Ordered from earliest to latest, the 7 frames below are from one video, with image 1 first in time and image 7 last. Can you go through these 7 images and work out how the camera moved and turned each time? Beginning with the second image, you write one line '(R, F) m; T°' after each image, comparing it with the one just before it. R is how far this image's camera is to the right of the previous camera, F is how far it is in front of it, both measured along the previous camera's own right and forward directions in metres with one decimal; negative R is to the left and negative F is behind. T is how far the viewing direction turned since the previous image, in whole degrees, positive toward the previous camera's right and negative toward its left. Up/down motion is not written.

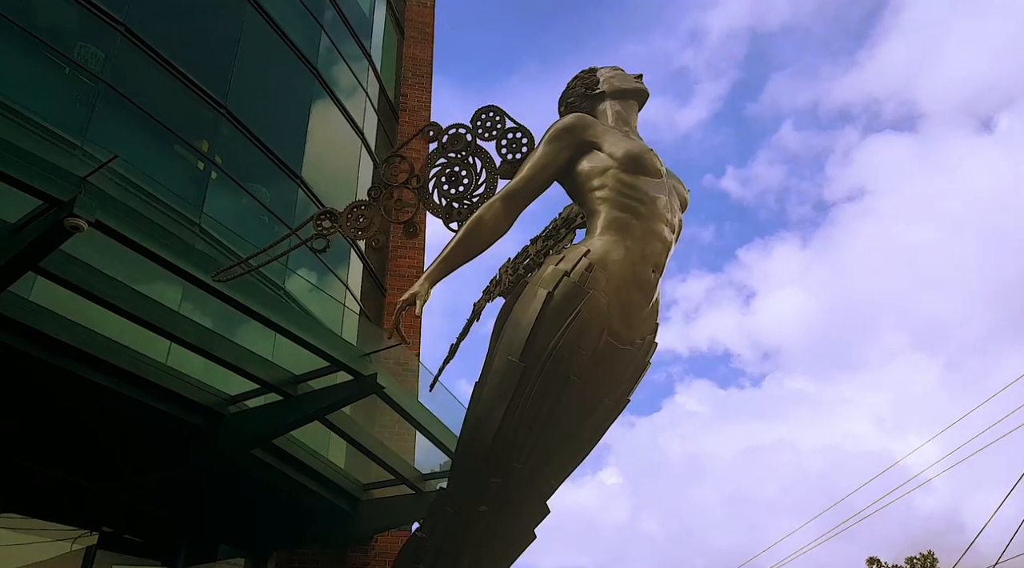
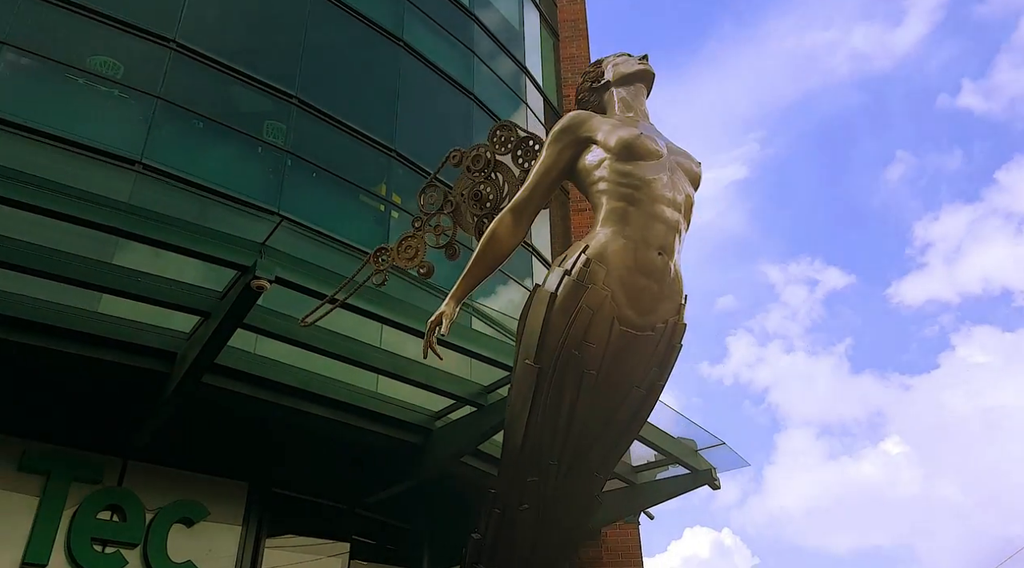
(+0.6, 0.0) m; -16°
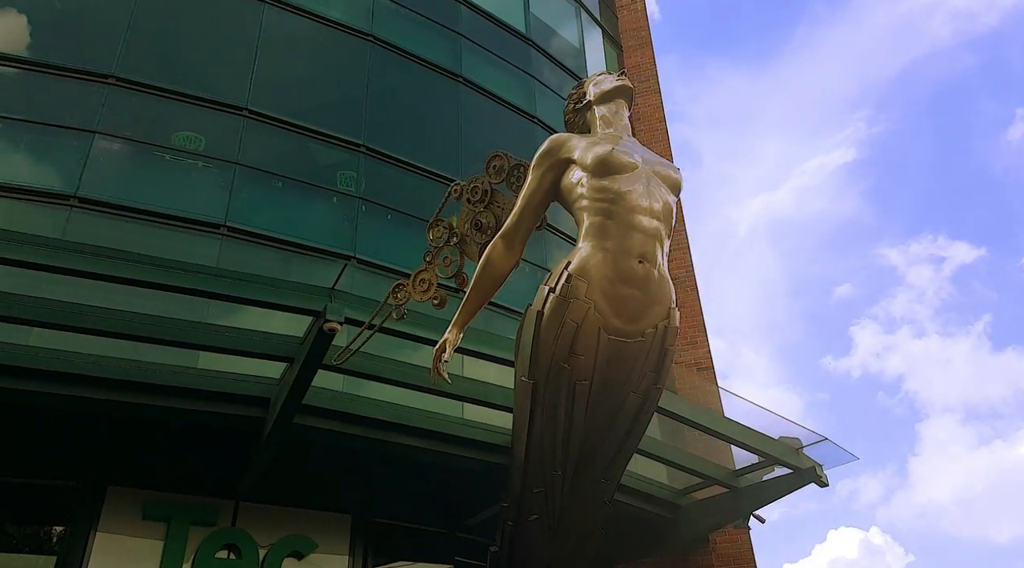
(+0.3, -0.1) m; -7°
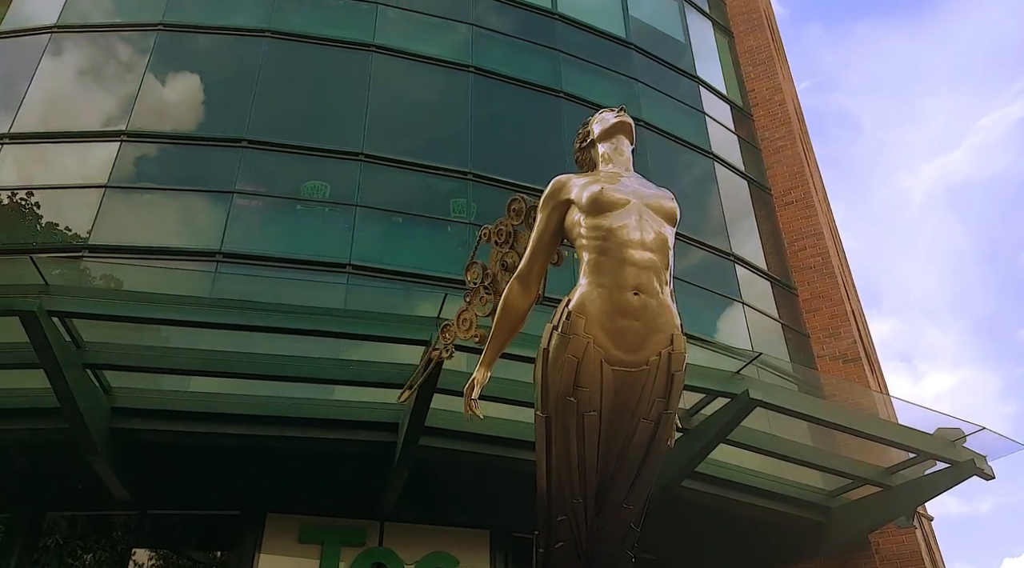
(+0.4, -0.1) m; -11°
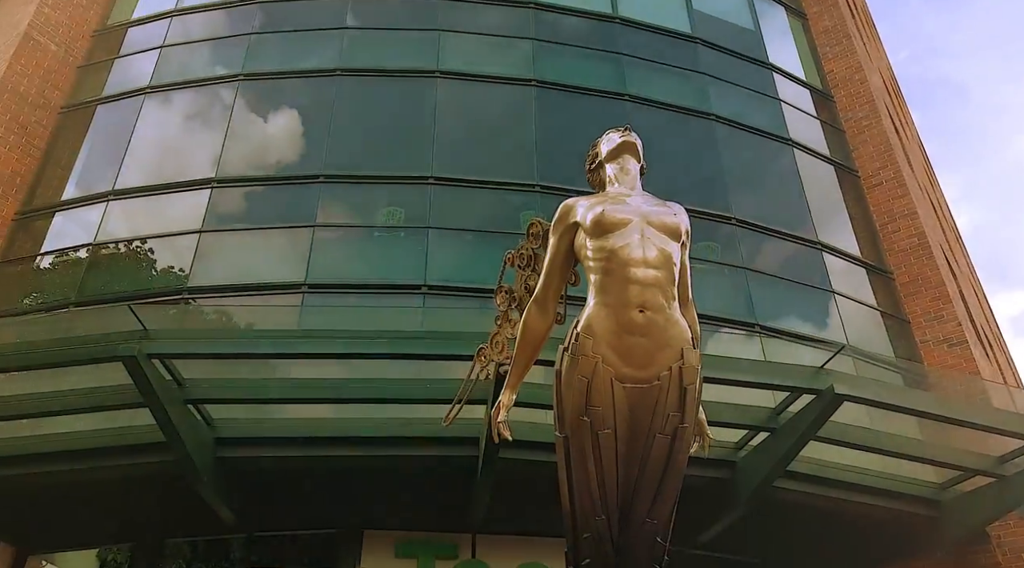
(+0.3, -0.1) m; -7°
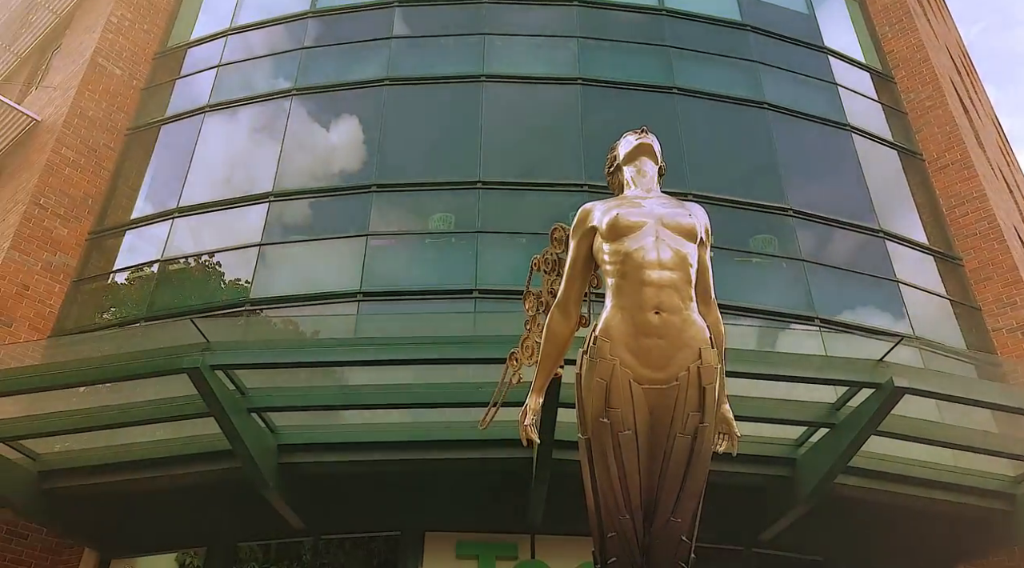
(+0.1, 0.0) m; -5°
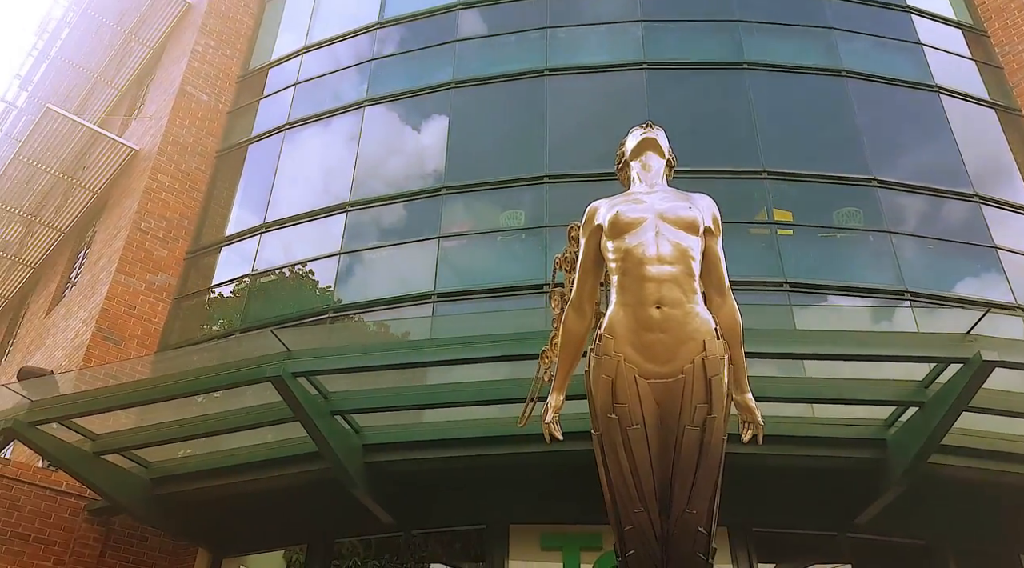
(+0.3, -0.1) m; -7°
